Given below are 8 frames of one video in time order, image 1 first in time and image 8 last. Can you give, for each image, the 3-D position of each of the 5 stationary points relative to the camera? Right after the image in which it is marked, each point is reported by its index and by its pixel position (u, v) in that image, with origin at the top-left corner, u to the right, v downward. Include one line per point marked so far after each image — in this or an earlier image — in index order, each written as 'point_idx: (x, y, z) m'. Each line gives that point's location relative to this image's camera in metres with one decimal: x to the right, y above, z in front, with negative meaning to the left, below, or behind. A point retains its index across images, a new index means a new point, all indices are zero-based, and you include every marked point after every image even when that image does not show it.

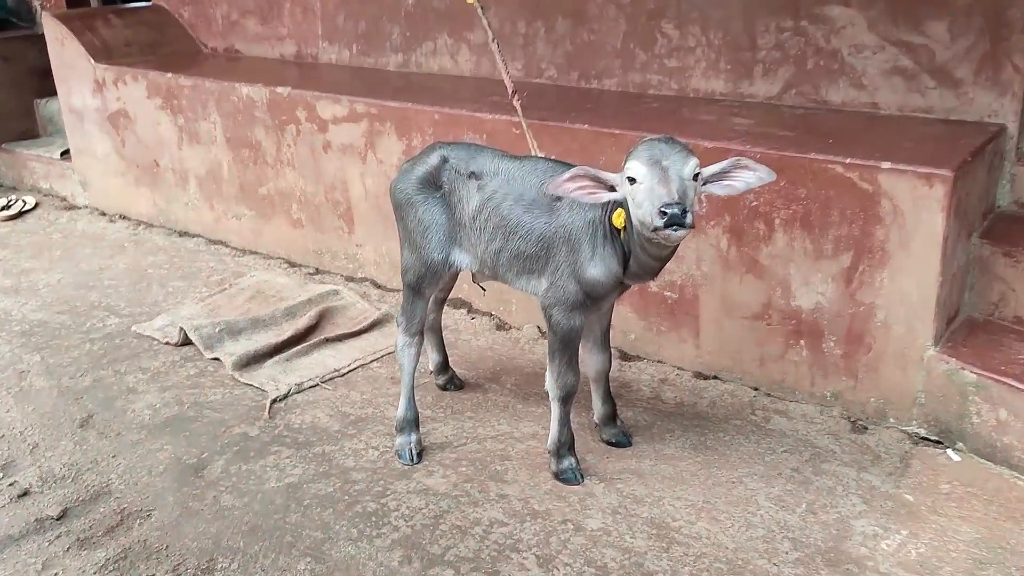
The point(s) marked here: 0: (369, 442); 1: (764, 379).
0: (-0.7, -0.8, +4.7) m
1: (+1.3, -0.5, +5.0) m
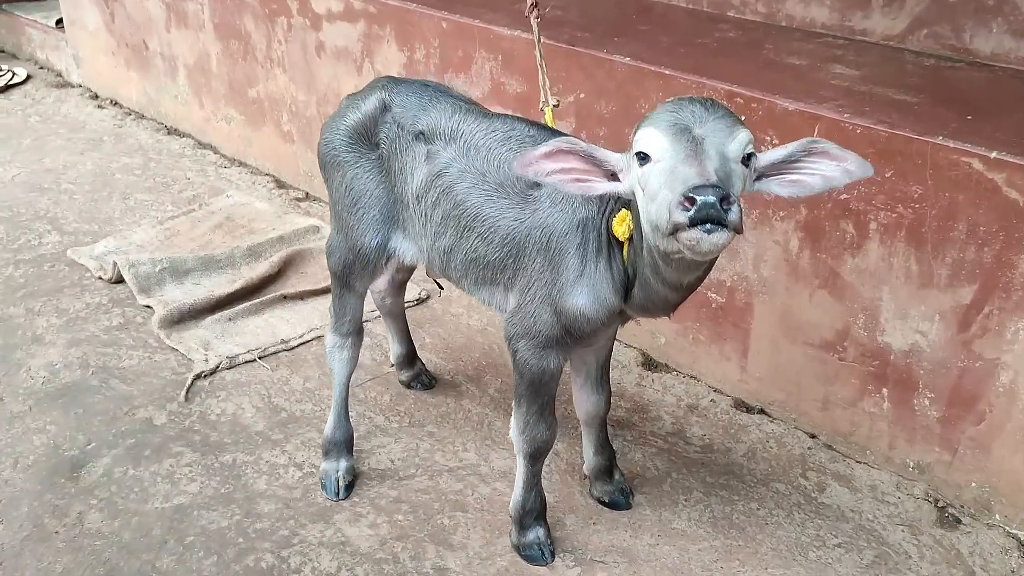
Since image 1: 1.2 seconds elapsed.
0: (-0.8, -0.7, +3.6) m
1: (+1.2, -0.5, +3.7) m
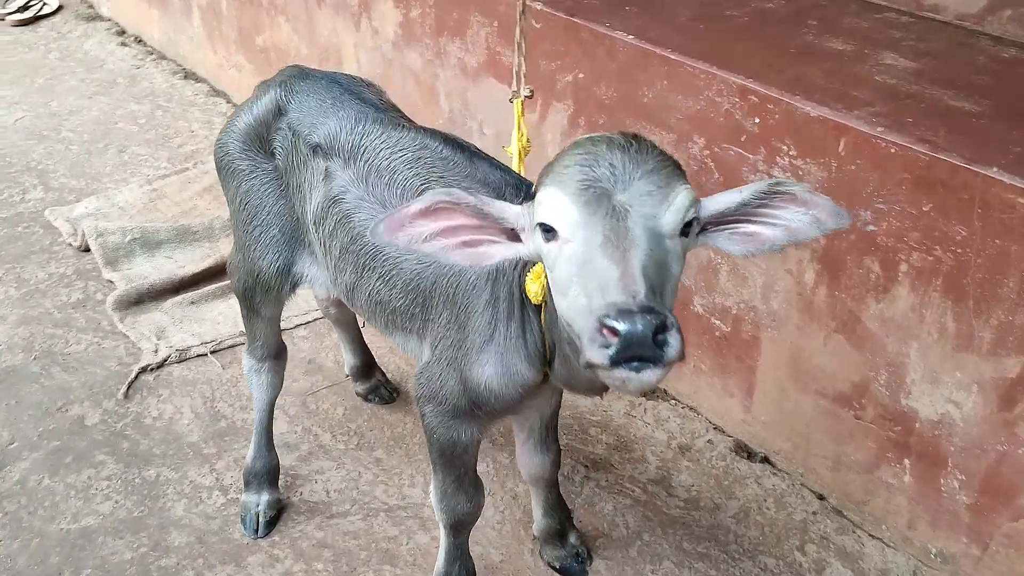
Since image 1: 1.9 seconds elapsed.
0: (-1.0, -0.7, +3.3) m
1: (+1.1, -0.7, +3.1) m
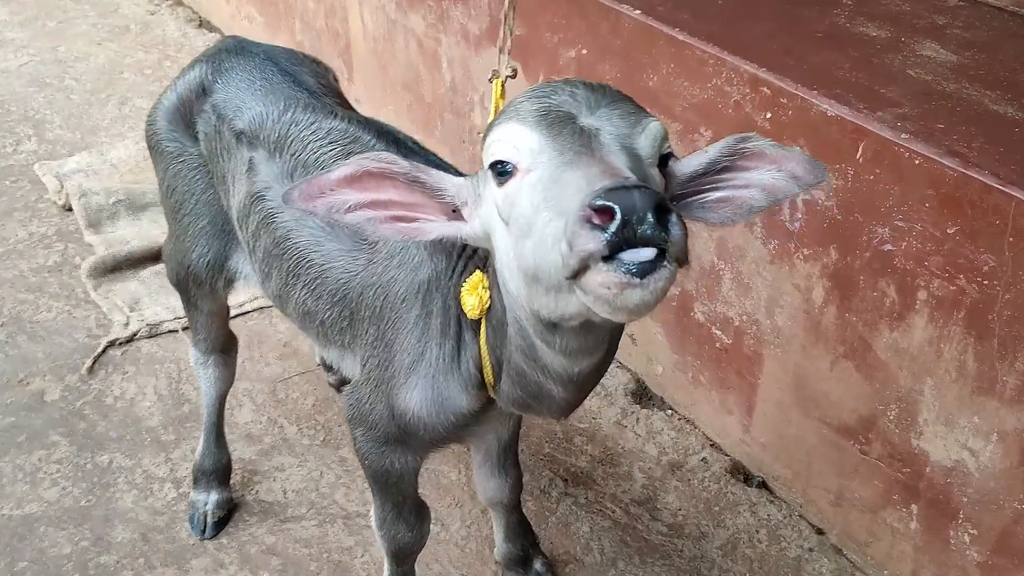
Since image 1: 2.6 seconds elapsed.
0: (-1.1, -0.6, +3.1) m
1: (+1.0, -0.7, +2.9) m
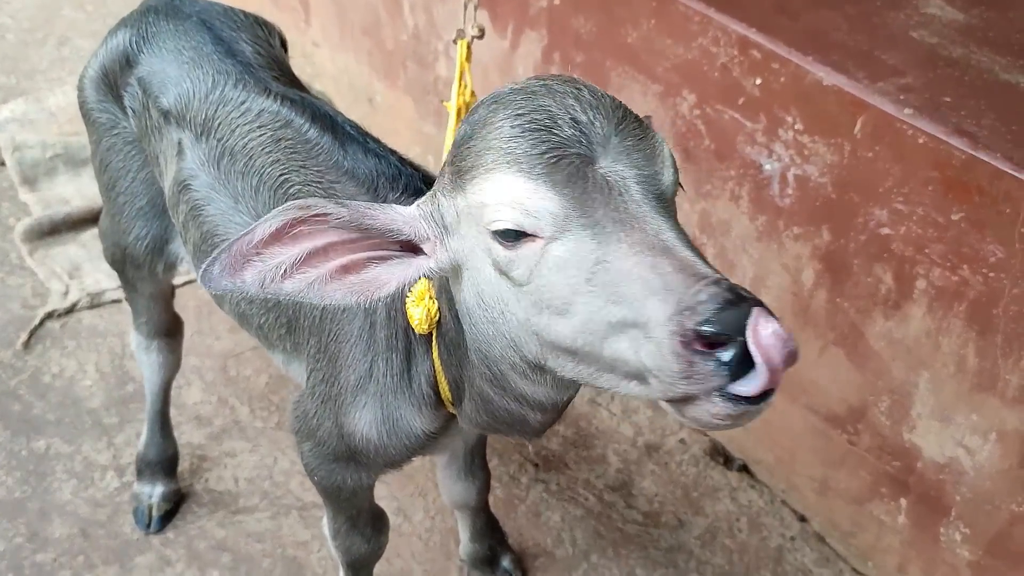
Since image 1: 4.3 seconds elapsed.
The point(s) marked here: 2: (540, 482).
0: (-1.2, -0.5, +2.9) m
1: (+0.9, -0.6, +2.7) m
2: (+0.1, -0.6, +2.8) m
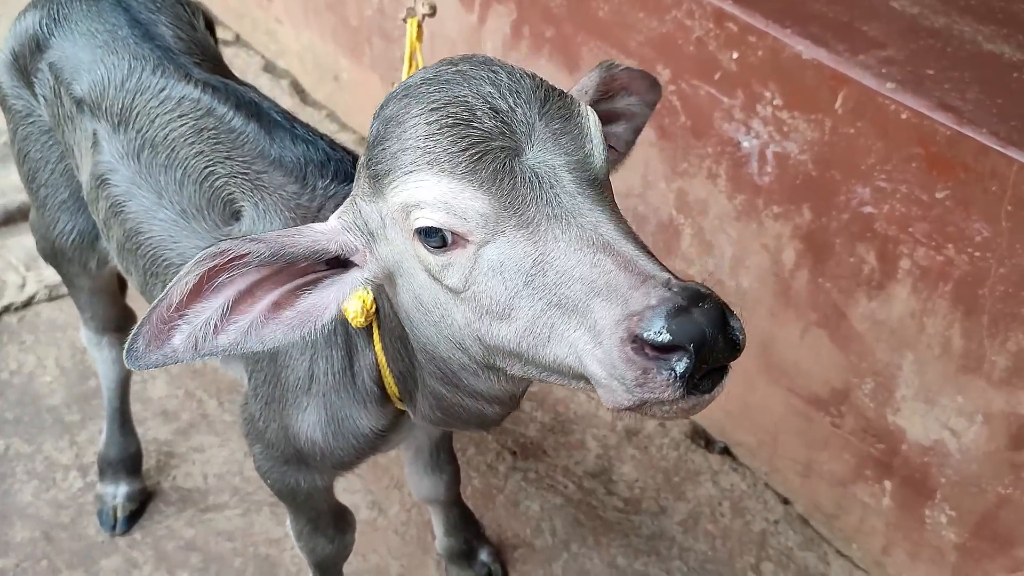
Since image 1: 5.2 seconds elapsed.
0: (-1.3, -0.5, +2.8) m
1: (+0.8, -0.6, +2.7) m
2: (0.0, -0.5, +2.8) m
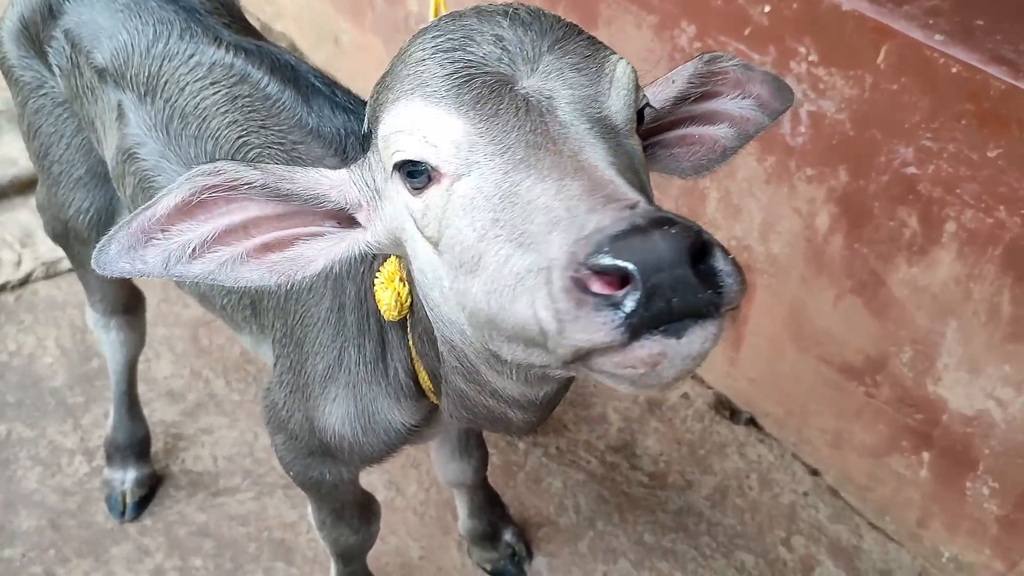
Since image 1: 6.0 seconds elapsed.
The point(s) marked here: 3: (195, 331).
0: (-1.2, -0.4, +2.7) m
1: (+0.9, -0.5, +2.6) m
2: (+0.1, -0.4, +2.7) m
3: (-1.0, -0.1, +2.9) m
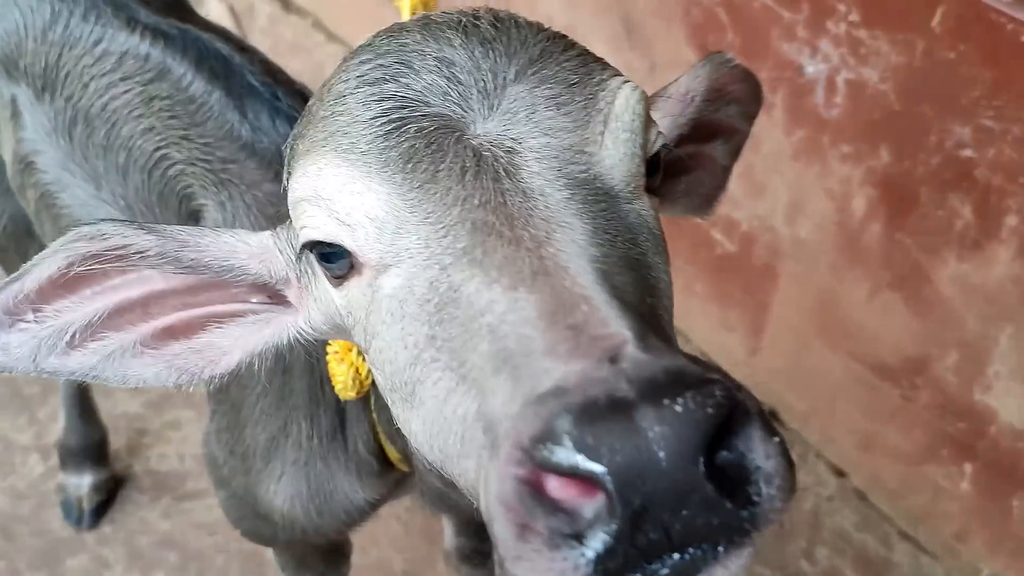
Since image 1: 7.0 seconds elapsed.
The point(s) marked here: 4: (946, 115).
0: (-1.2, -0.4, +2.4) m
1: (+0.9, -0.5, +2.3) m
2: (+0.1, -0.4, +2.5) m
3: (-1.0, -0.1, +2.7) m
4: (+0.8, +0.3, +1.7) m
